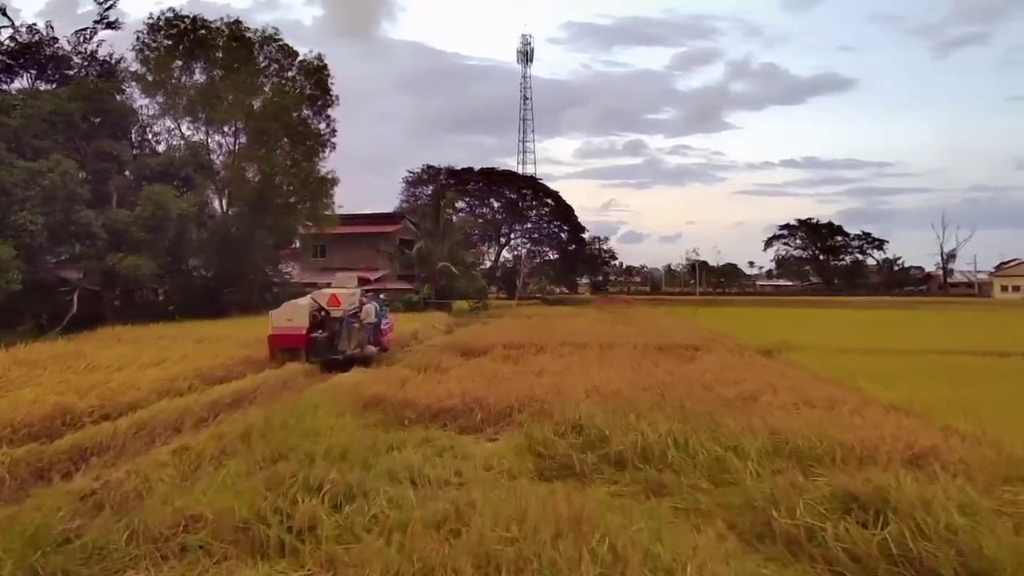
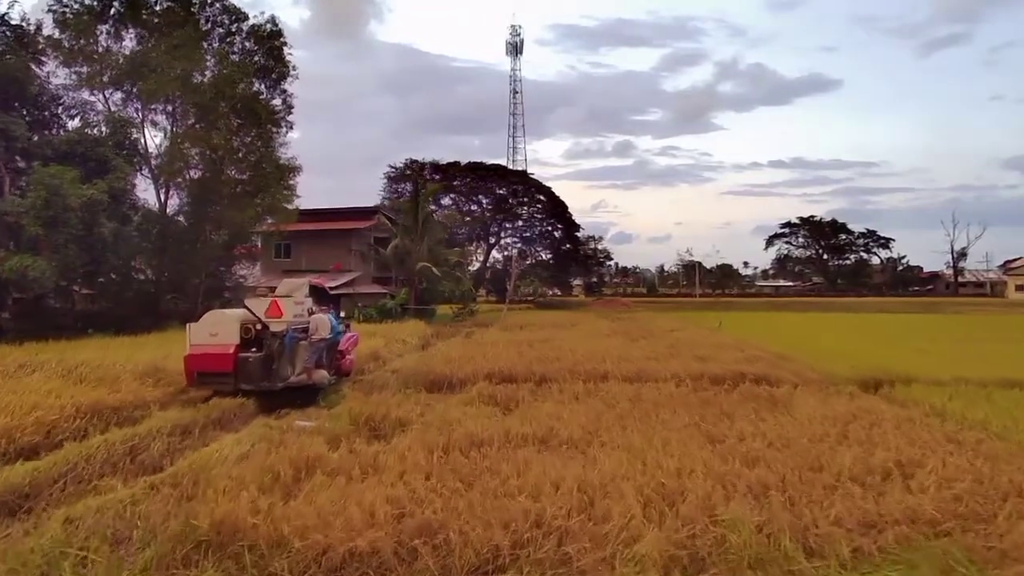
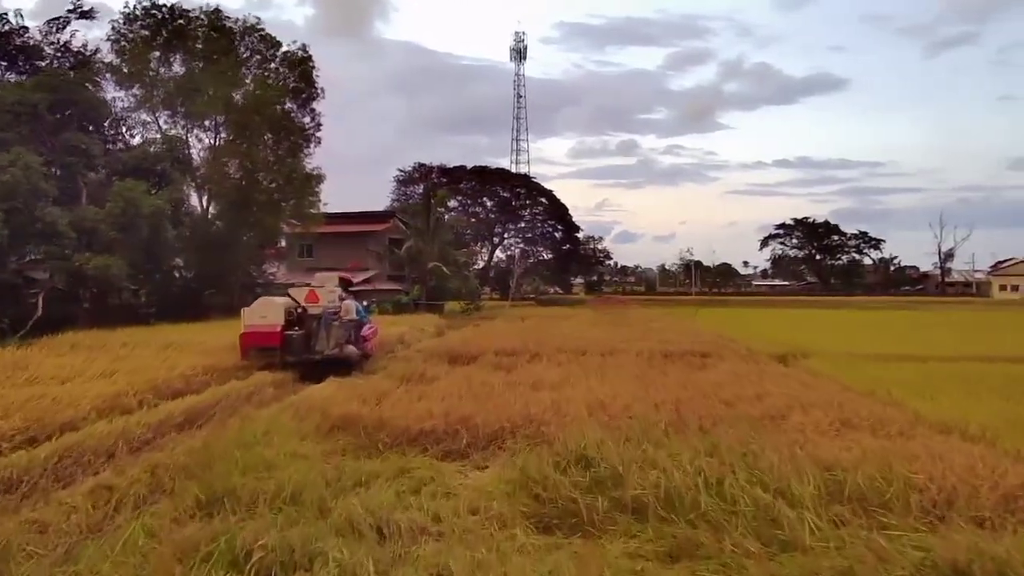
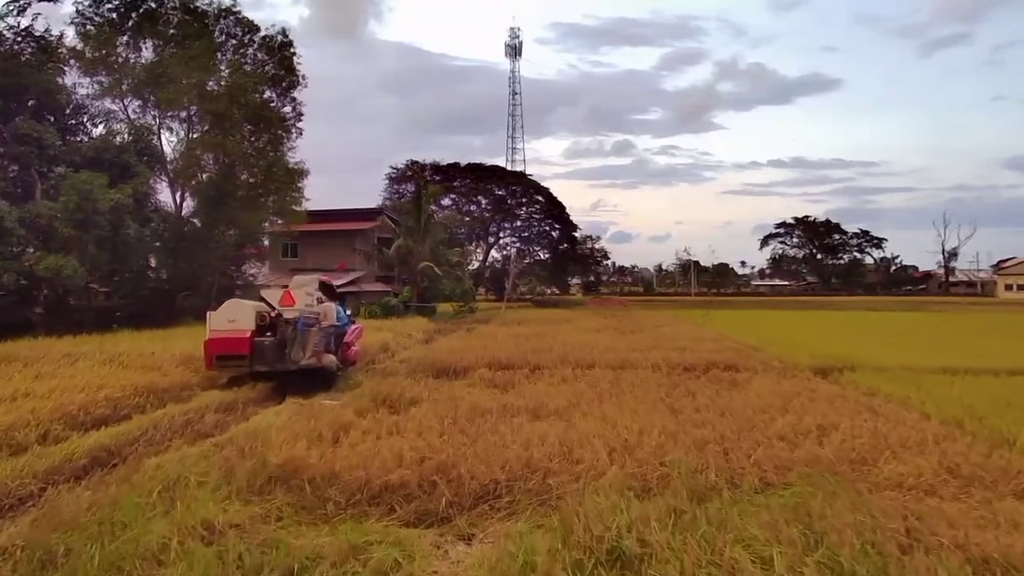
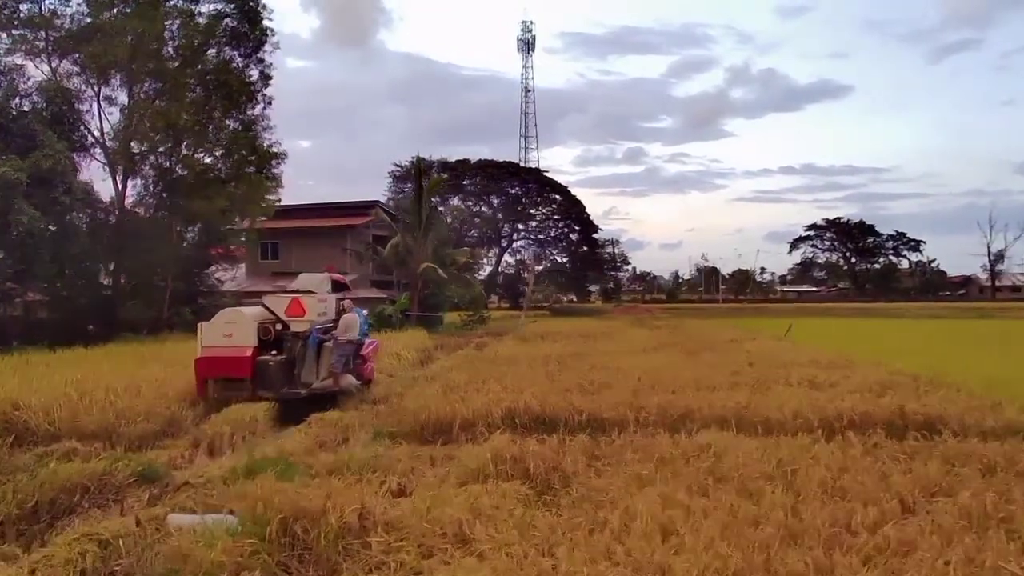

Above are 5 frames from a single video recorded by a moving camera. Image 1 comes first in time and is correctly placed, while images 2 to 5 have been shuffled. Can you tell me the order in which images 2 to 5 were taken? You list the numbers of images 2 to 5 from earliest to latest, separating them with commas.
3, 4, 2, 5
